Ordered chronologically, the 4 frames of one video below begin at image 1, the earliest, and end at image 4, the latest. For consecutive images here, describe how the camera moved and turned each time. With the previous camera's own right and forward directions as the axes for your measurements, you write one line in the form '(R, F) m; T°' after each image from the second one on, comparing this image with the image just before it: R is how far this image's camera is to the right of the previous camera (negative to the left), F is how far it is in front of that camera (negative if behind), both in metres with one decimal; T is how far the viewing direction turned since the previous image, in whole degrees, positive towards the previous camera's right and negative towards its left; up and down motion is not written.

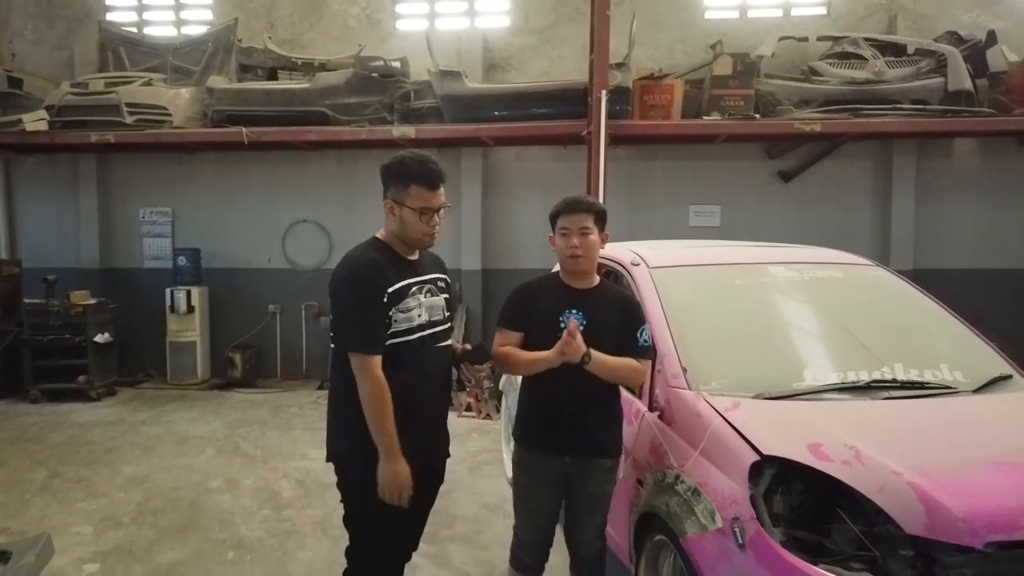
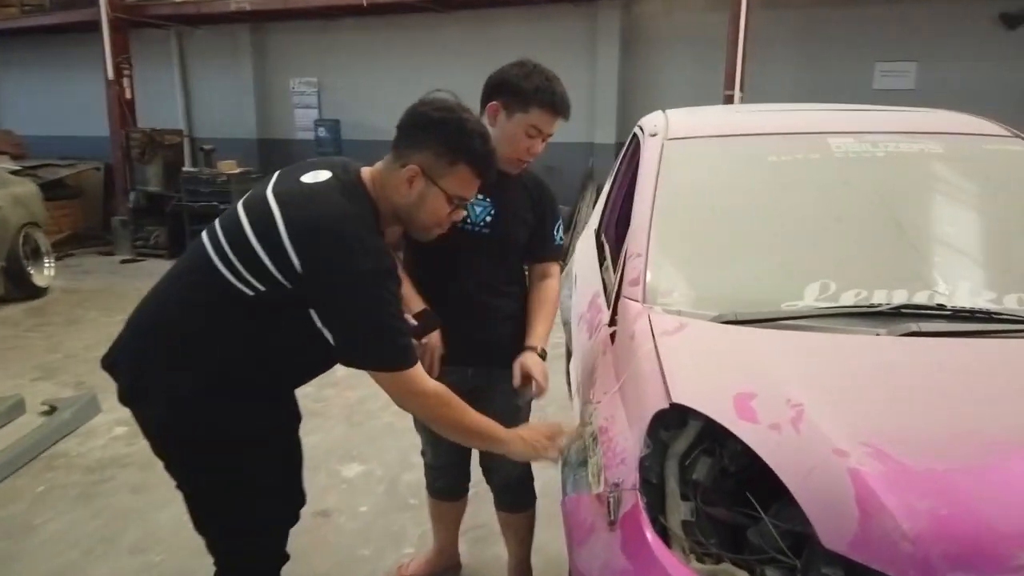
(+0.8, +0.6) m; -17°
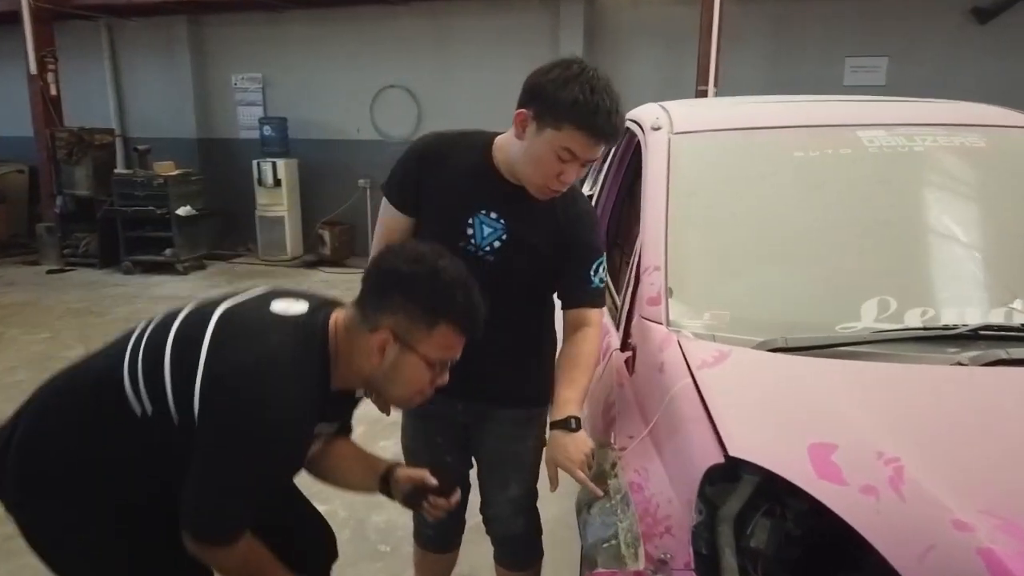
(-0.1, +0.3) m; +4°
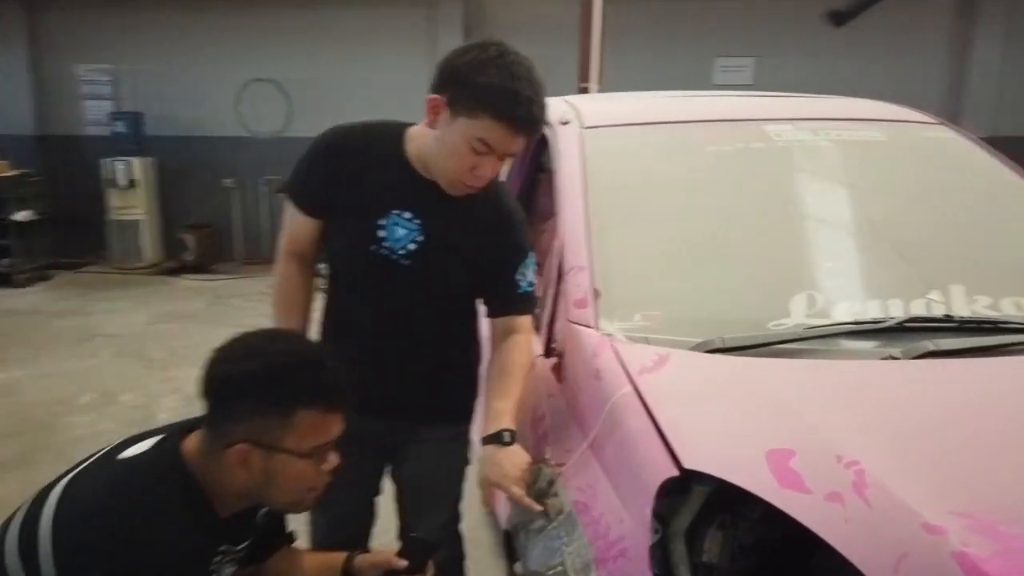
(-0.1, +0.1) m; +9°
